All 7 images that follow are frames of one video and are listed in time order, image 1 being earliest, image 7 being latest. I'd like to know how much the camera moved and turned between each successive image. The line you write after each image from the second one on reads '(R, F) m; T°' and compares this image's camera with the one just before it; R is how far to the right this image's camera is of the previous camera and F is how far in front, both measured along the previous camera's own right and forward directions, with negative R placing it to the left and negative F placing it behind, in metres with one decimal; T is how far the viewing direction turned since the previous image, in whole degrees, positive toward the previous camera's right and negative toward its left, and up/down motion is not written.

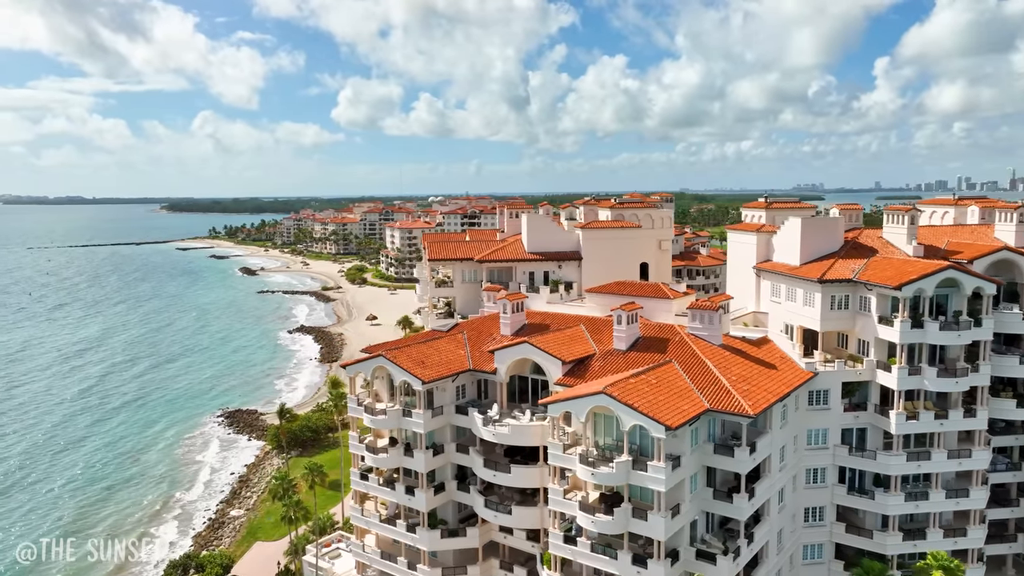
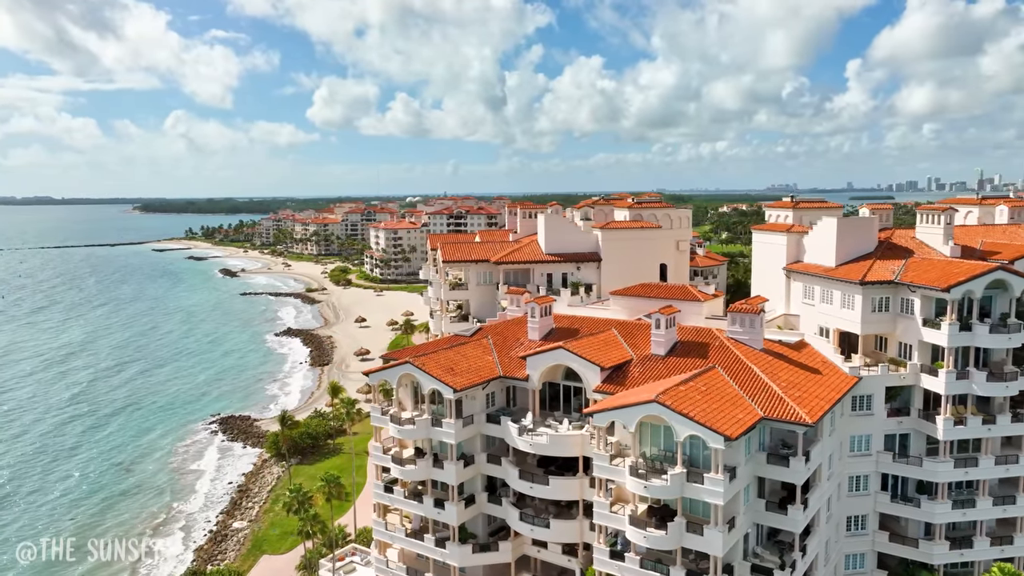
(-2.7, +1.6) m; +2°
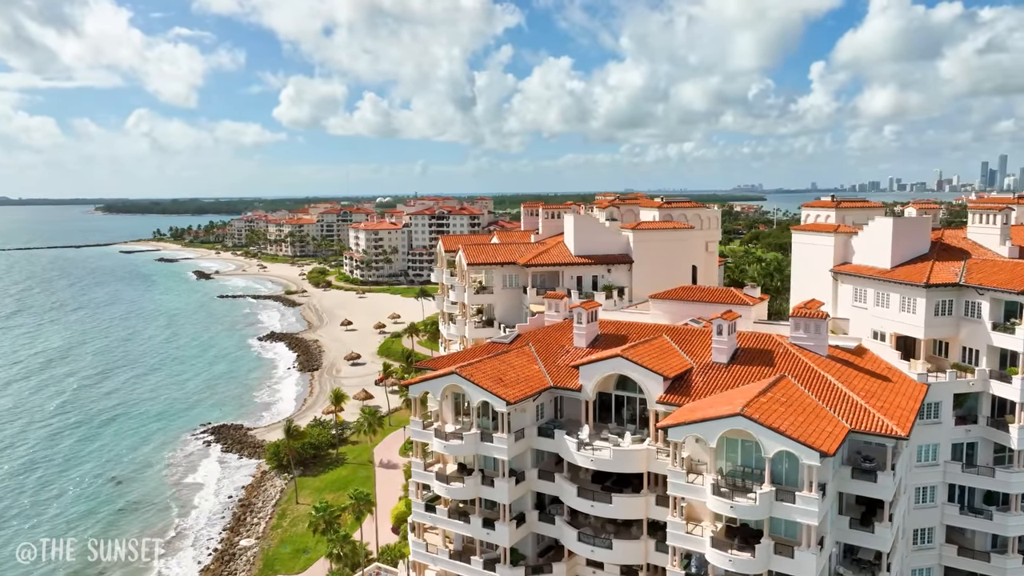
(-3.8, +2.3) m; +2°
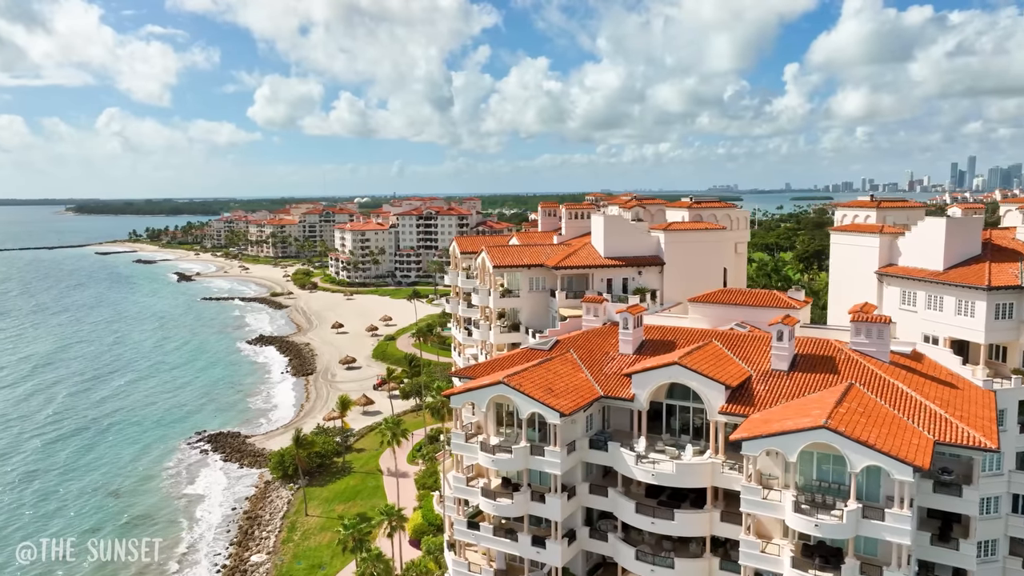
(-3.1, +1.9) m; +2°
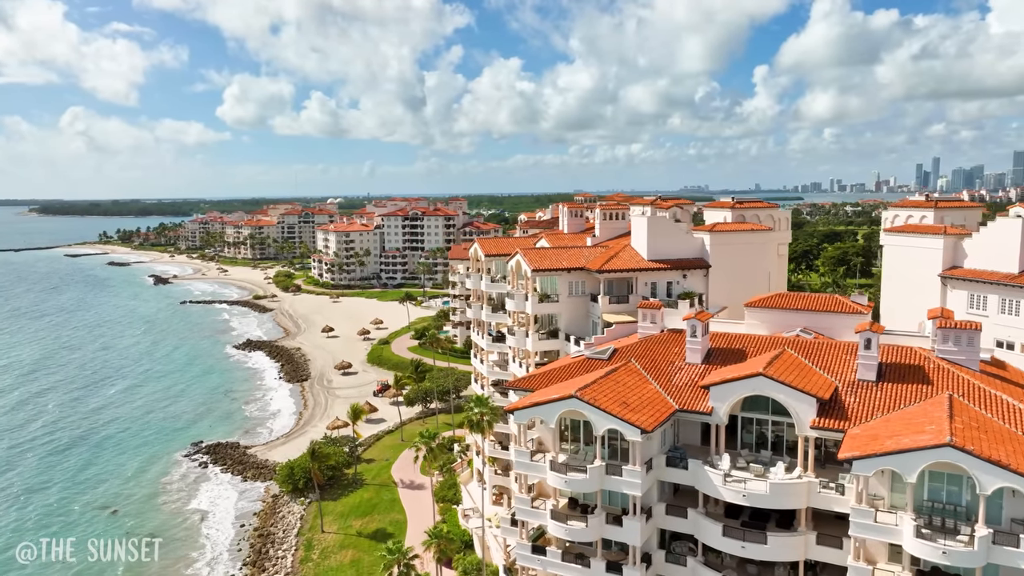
(-3.9, +2.4) m; +2°
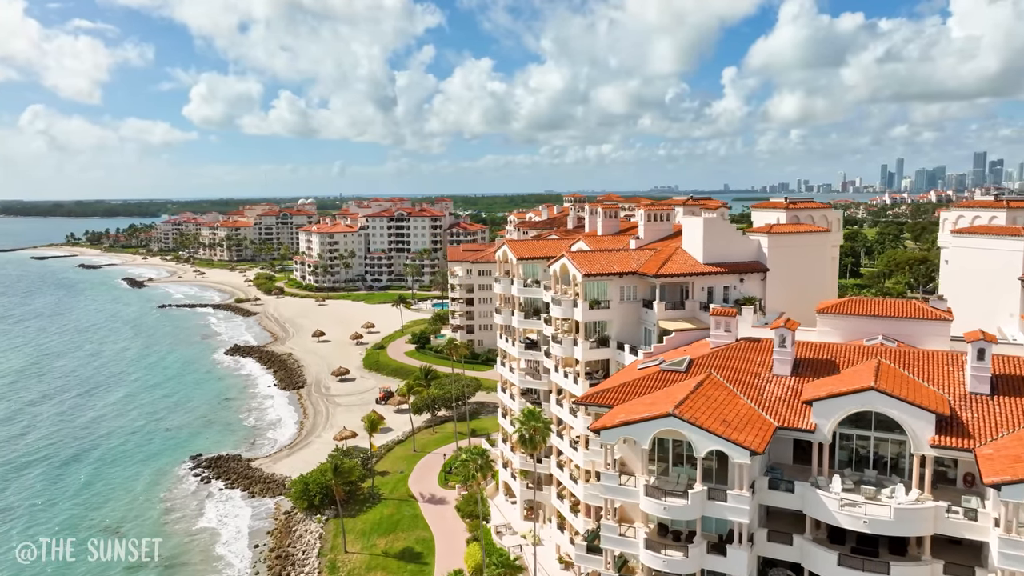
(-4.3, +2.7) m; +2°
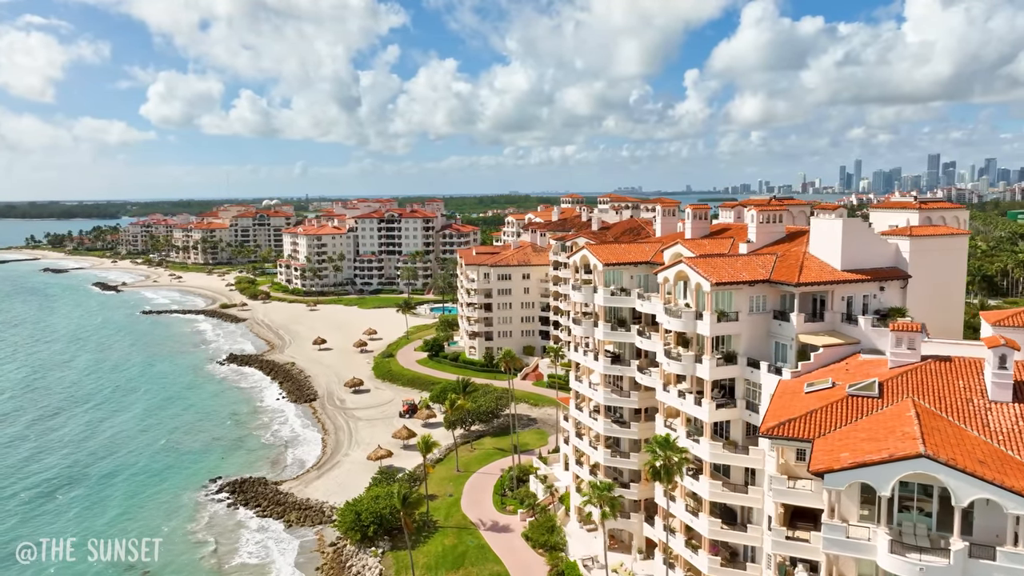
(-7.7, +5.1) m; +3°
